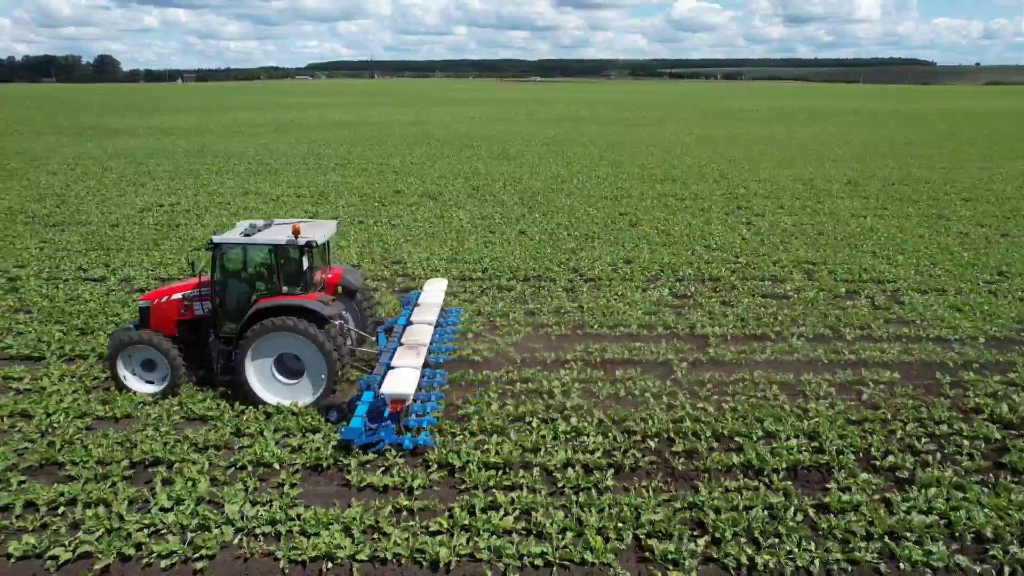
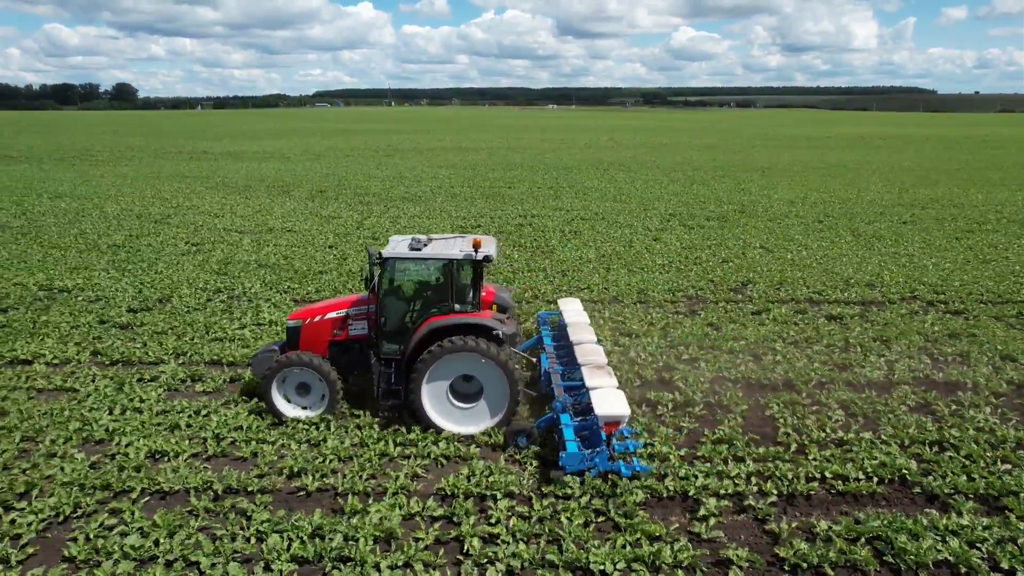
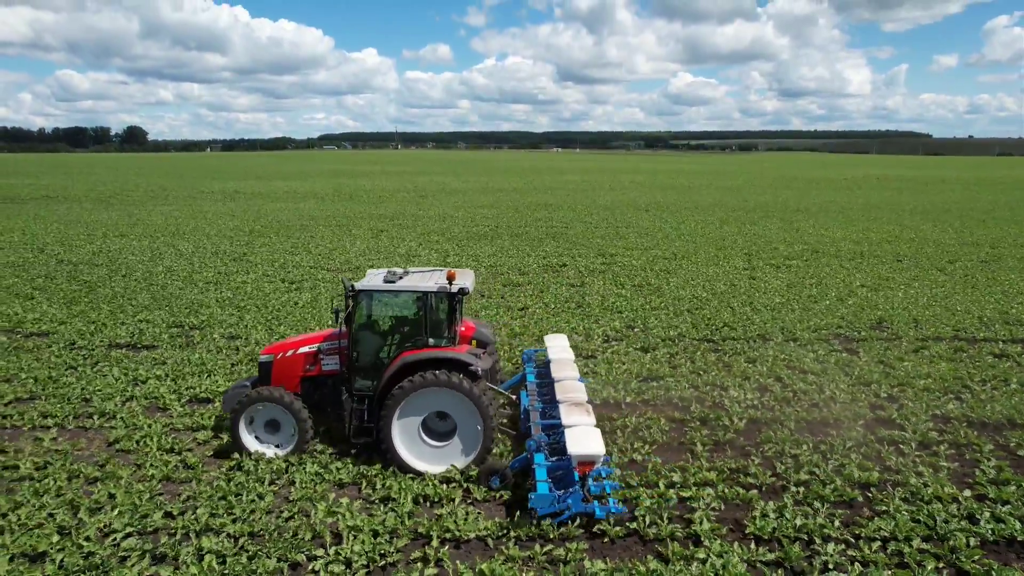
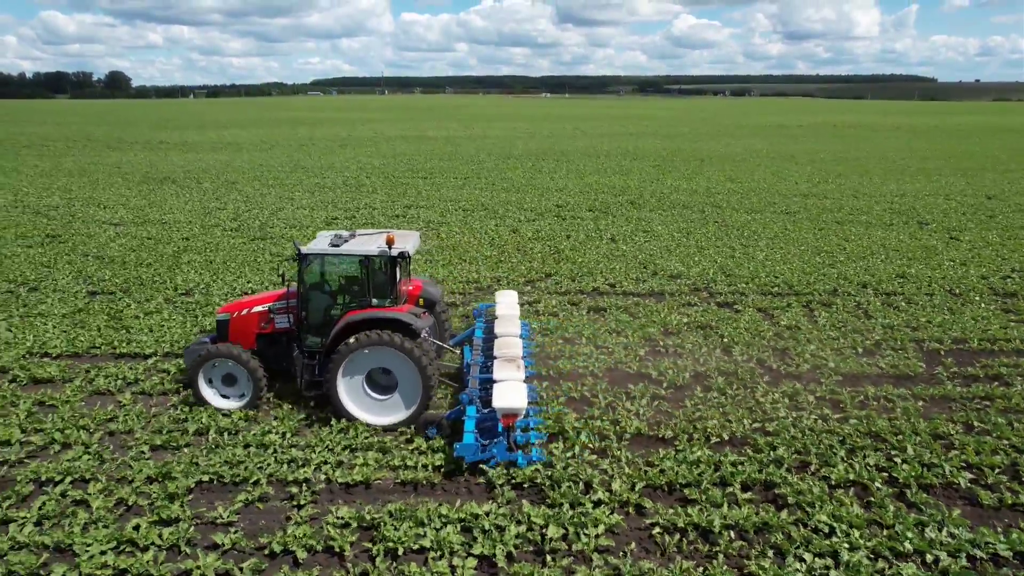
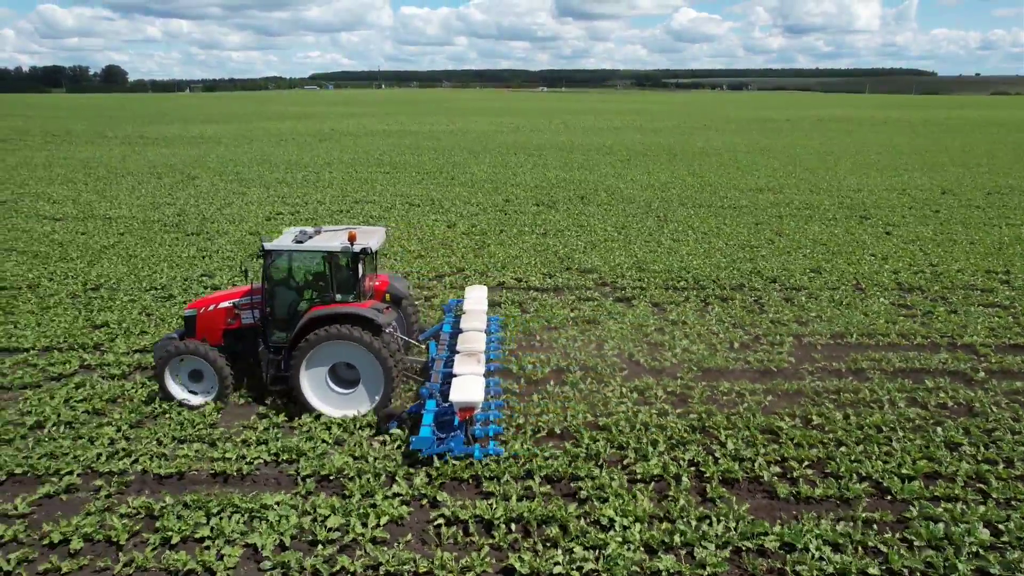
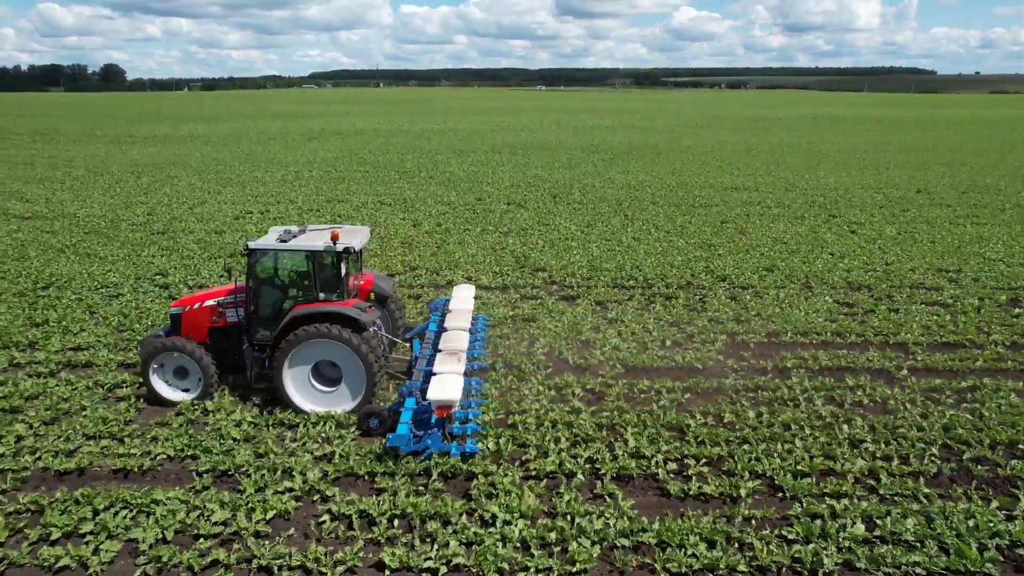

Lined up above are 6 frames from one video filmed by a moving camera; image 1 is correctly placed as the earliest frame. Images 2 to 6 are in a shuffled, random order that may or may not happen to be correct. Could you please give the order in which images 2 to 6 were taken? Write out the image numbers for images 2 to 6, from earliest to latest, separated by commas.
6, 5, 4, 2, 3
